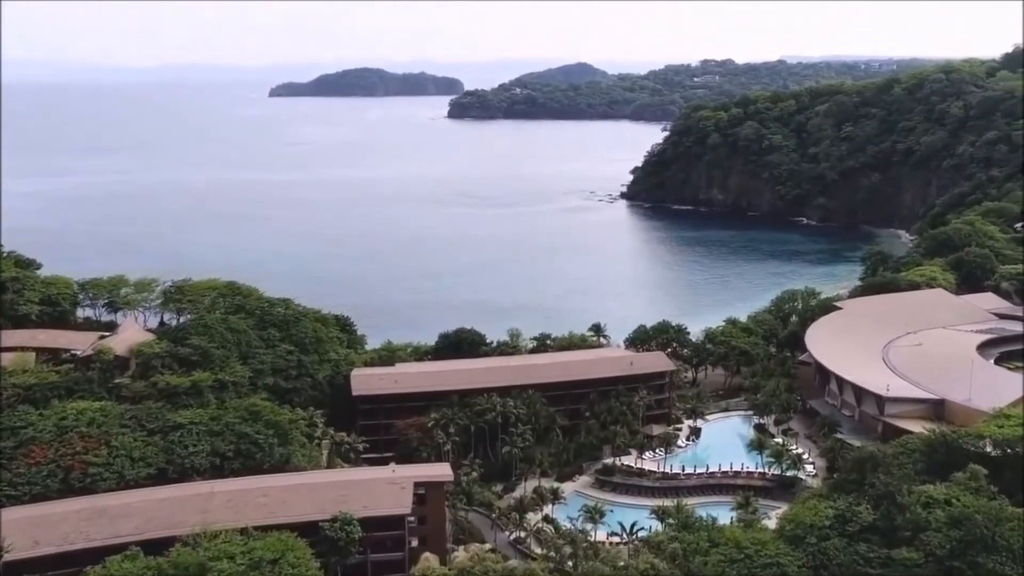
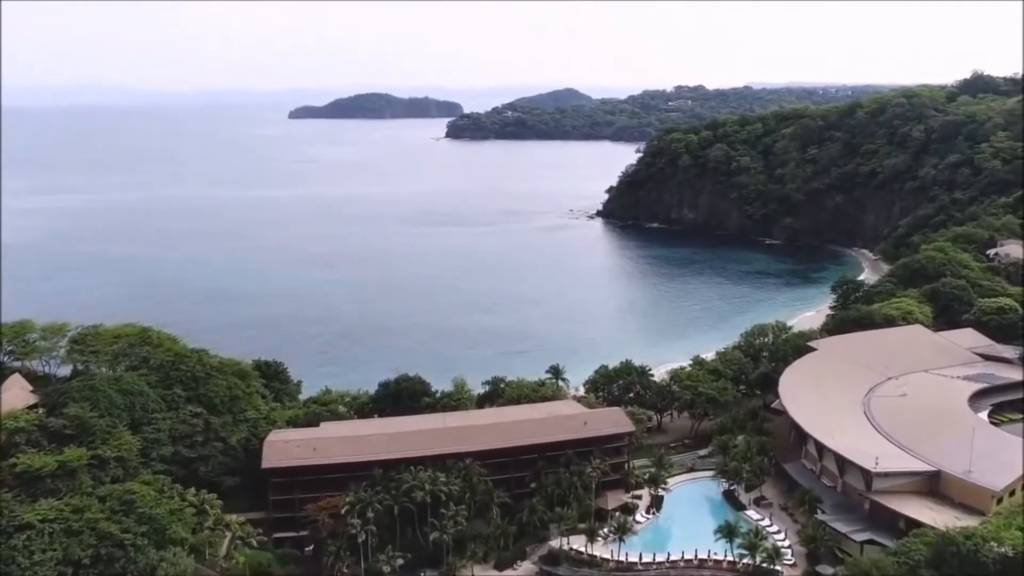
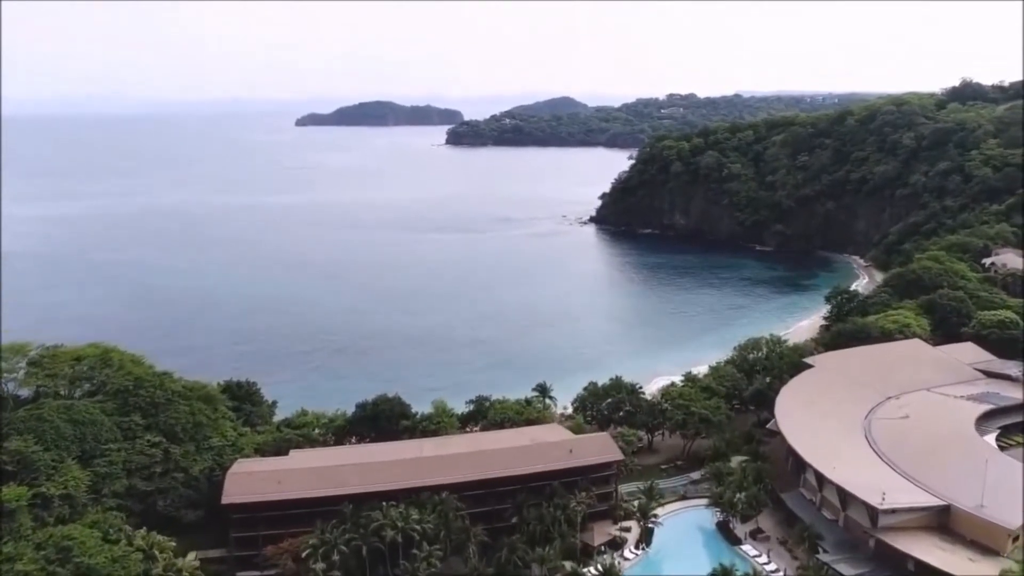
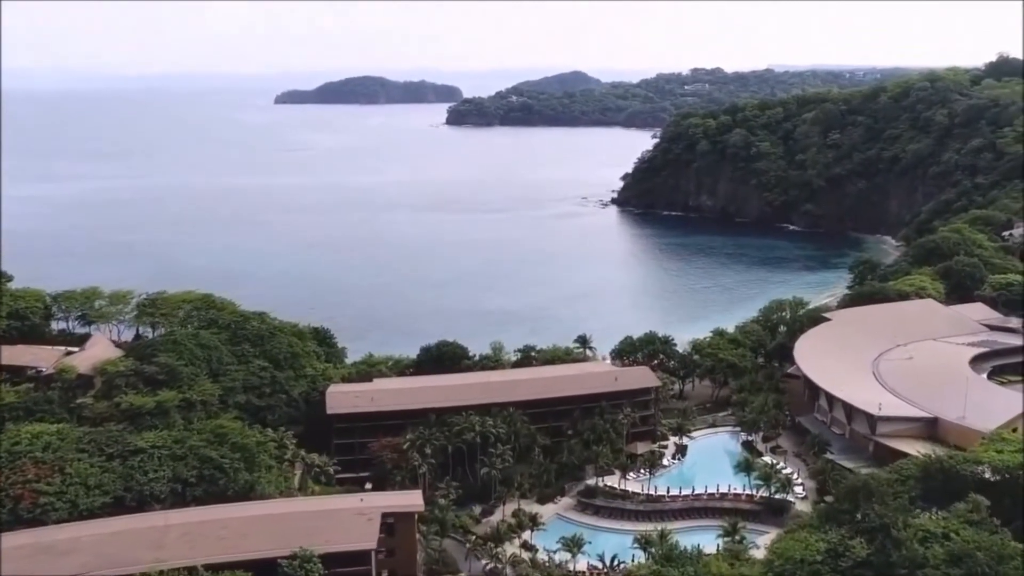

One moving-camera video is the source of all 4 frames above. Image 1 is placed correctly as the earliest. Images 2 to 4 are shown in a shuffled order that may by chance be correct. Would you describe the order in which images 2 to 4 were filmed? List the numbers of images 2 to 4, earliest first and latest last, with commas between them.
4, 2, 3
